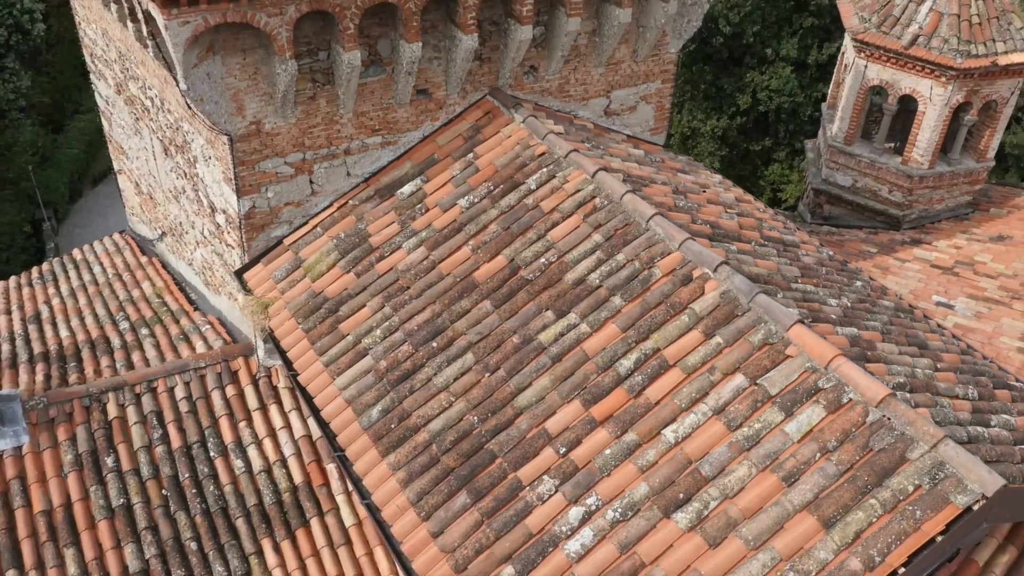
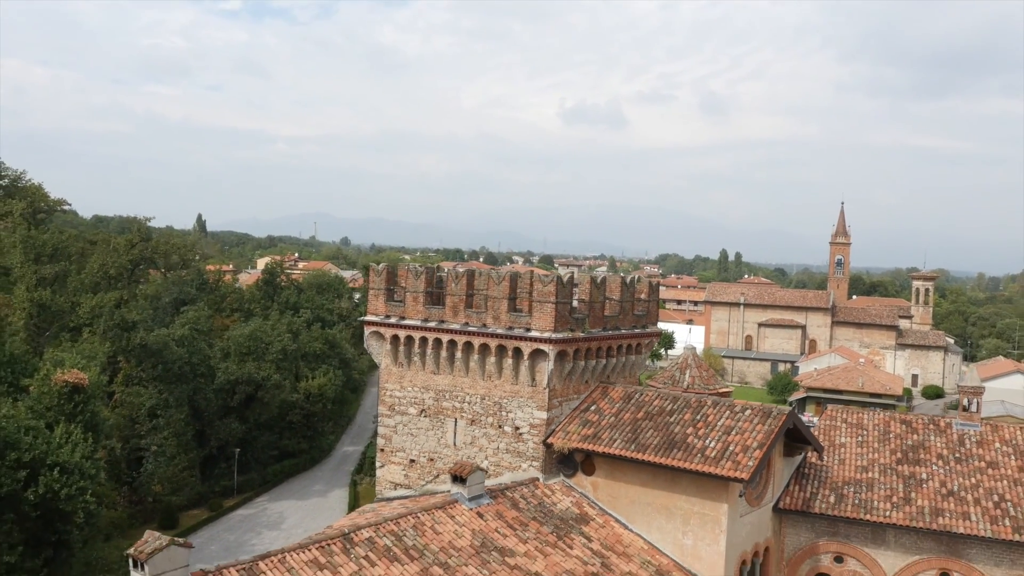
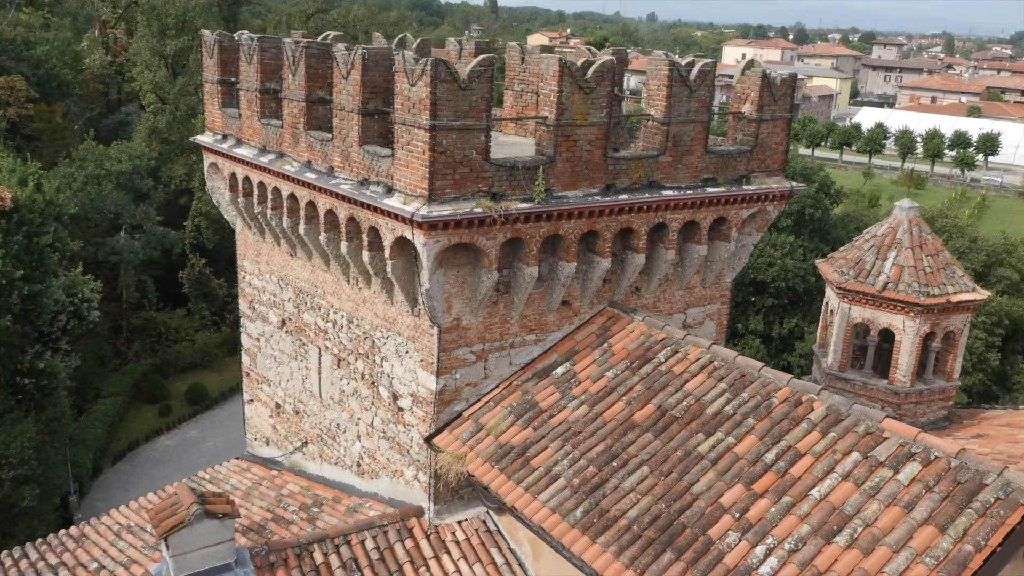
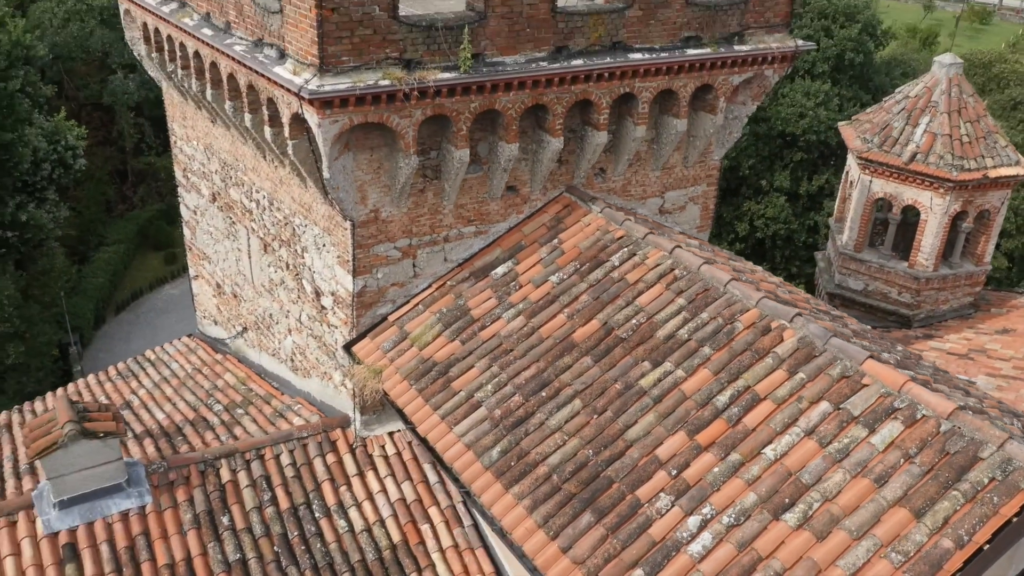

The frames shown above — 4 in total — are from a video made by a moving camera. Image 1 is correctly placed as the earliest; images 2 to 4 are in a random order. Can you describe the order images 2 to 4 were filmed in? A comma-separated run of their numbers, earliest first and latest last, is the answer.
4, 3, 2
